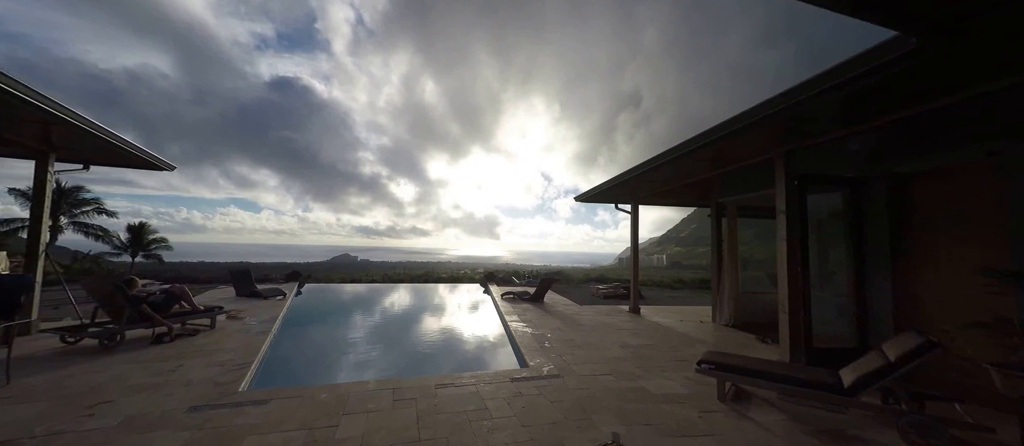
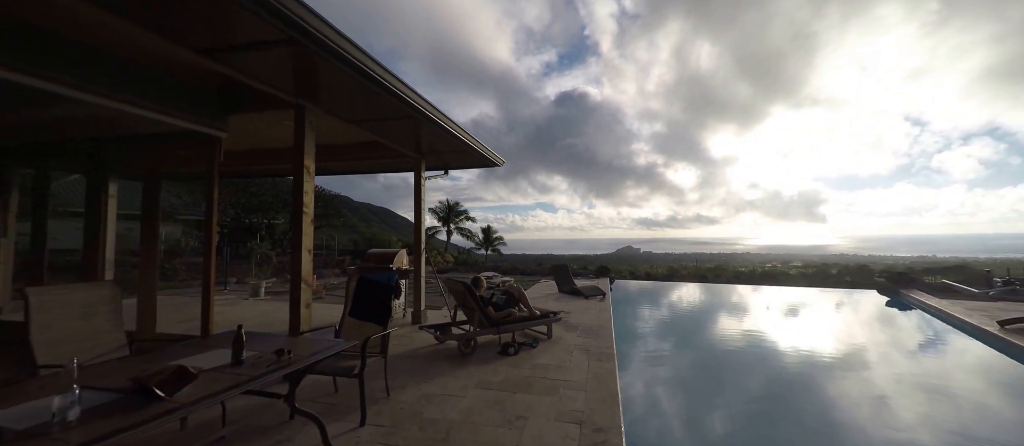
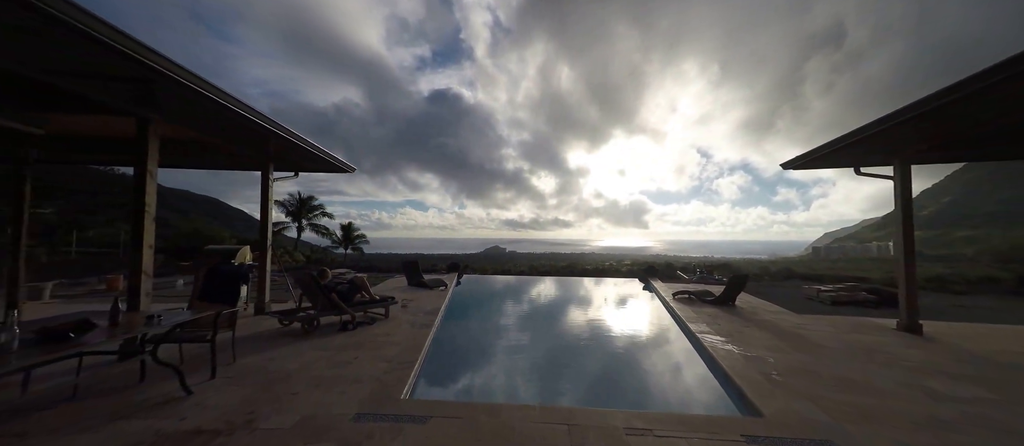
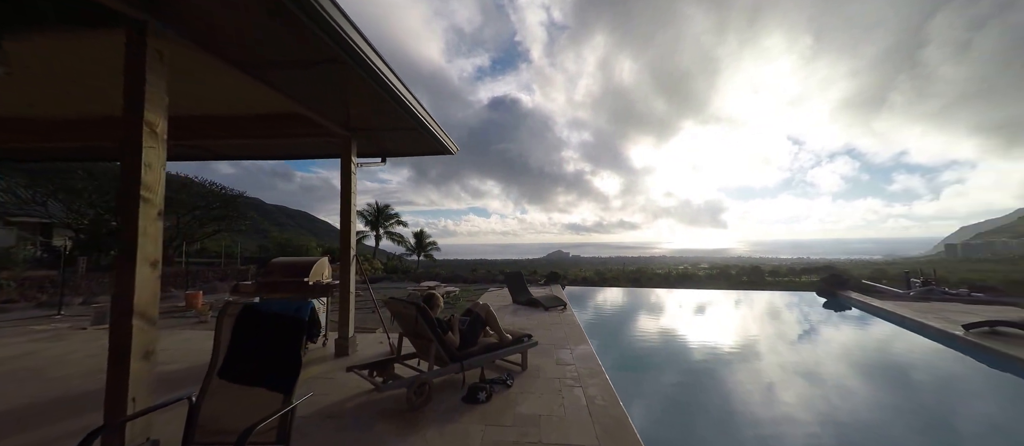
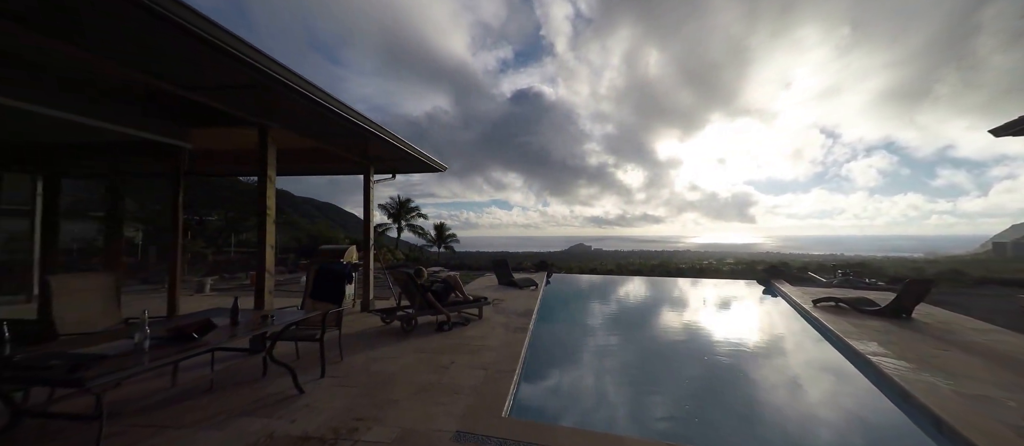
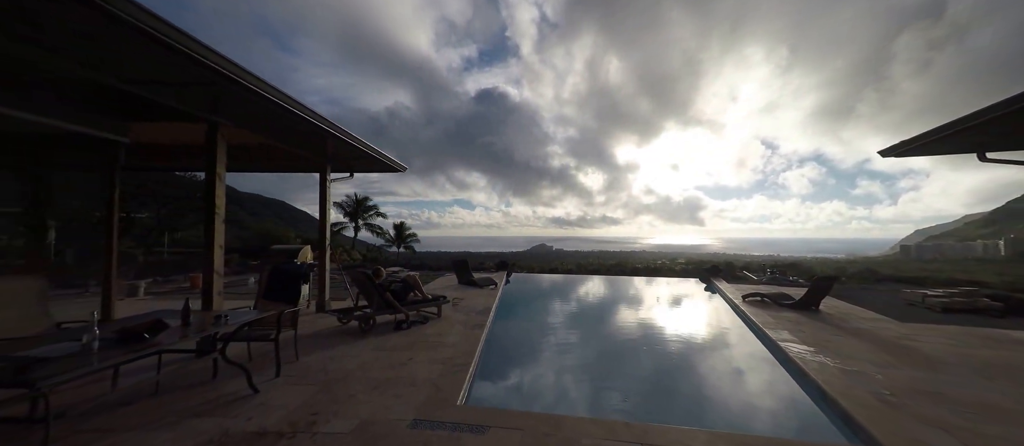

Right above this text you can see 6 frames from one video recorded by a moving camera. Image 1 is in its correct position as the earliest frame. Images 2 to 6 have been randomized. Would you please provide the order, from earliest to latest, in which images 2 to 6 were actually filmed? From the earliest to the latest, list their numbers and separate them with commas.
3, 6, 5, 2, 4
